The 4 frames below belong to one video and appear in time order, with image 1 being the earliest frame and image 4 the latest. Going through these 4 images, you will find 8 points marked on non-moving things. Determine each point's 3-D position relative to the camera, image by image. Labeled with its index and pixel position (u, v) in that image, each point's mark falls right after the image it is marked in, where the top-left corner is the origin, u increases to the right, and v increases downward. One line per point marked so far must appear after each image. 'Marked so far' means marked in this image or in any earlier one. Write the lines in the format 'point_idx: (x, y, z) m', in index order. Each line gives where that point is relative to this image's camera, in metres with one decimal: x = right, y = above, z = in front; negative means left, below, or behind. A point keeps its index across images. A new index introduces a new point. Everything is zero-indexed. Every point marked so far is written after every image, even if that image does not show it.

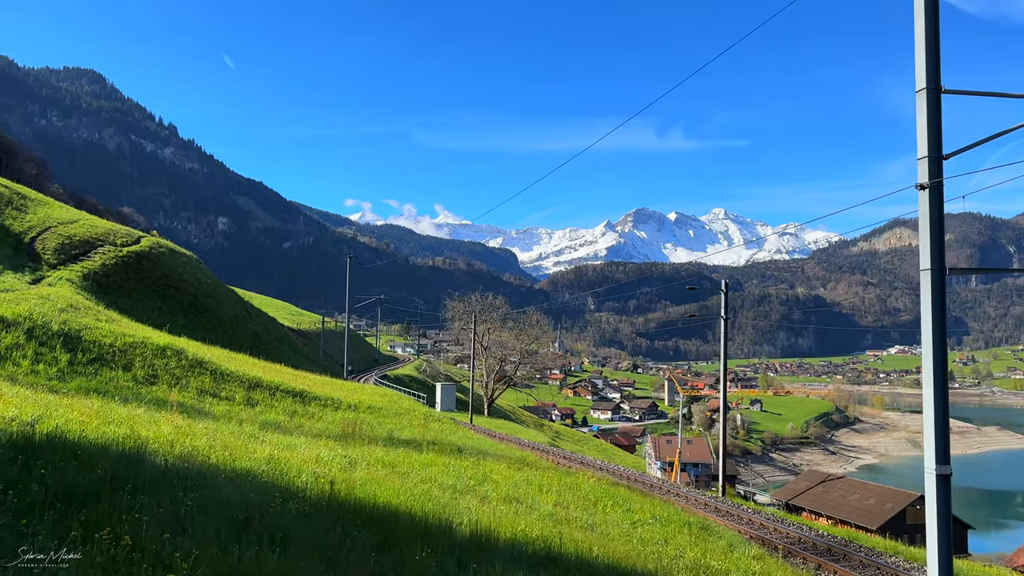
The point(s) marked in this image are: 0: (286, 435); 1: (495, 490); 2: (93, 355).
0: (-5.0, -3.3, +12.0) m
1: (-0.3, -3.4, +9.0) m
2: (-12.7, -2.0, +16.4) m
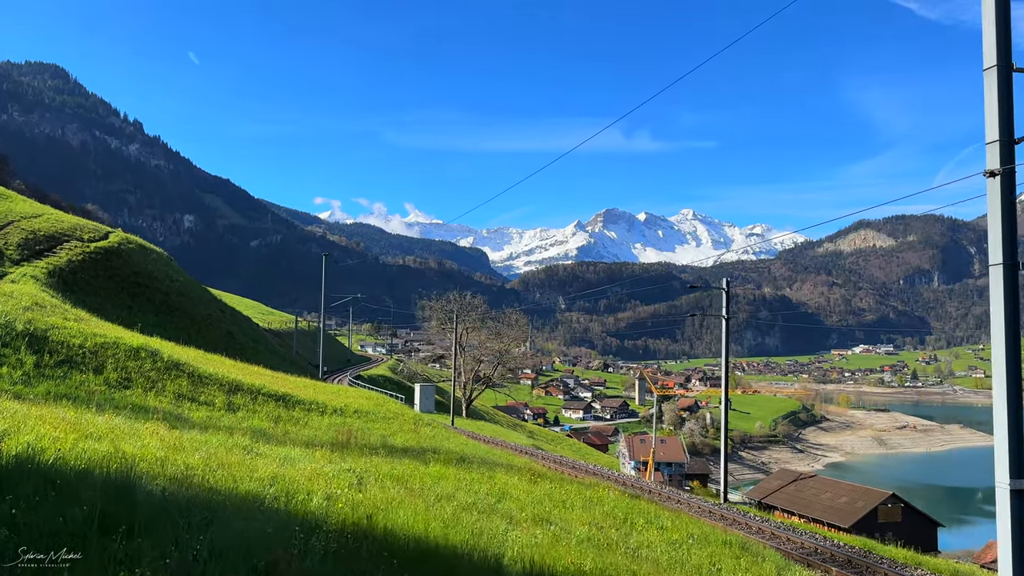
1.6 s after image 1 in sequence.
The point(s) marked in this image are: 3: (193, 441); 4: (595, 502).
0: (-4.7, -3.2, +11.0) m
1: (+0.1, -3.4, +8.3) m
2: (-12.6, -1.9, +15.1) m
3: (-5.1, -2.4, +8.6) m
4: (+1.5, -3.9, +10.0) m
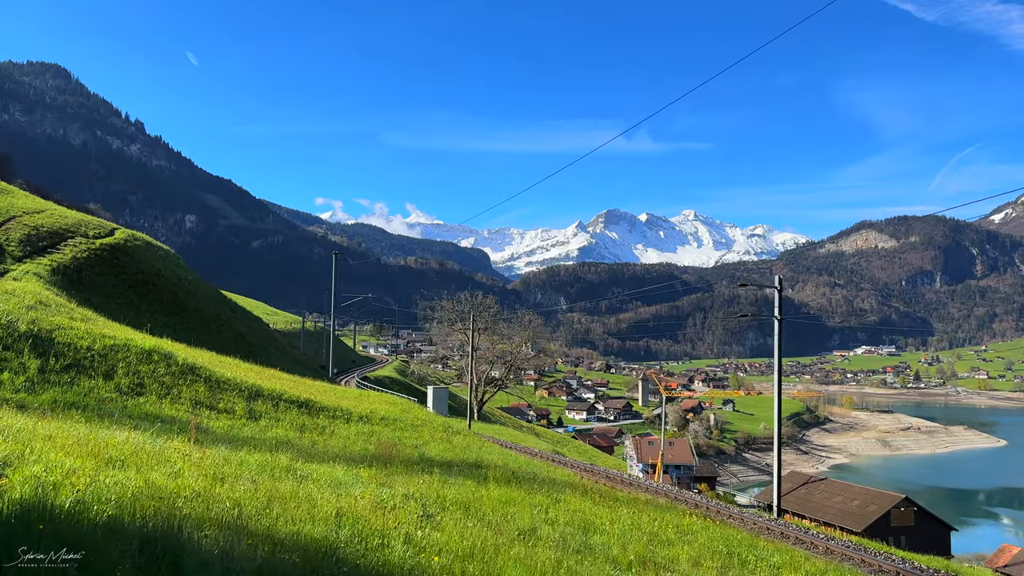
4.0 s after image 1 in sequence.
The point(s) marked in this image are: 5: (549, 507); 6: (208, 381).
0: (-3.5, -3.2, +9.7) m
1: (+1.3, -3.3, +7.0) m
2: (-11.3, -1.9, +13.8) m
3: (-3.9, -2.4, +7.4) m
4: (+2.8, -3.9, +8.7) m
5: (+0.6, -3.5, +8.7) m
6: (-9.4, -2.9, +16.7) m
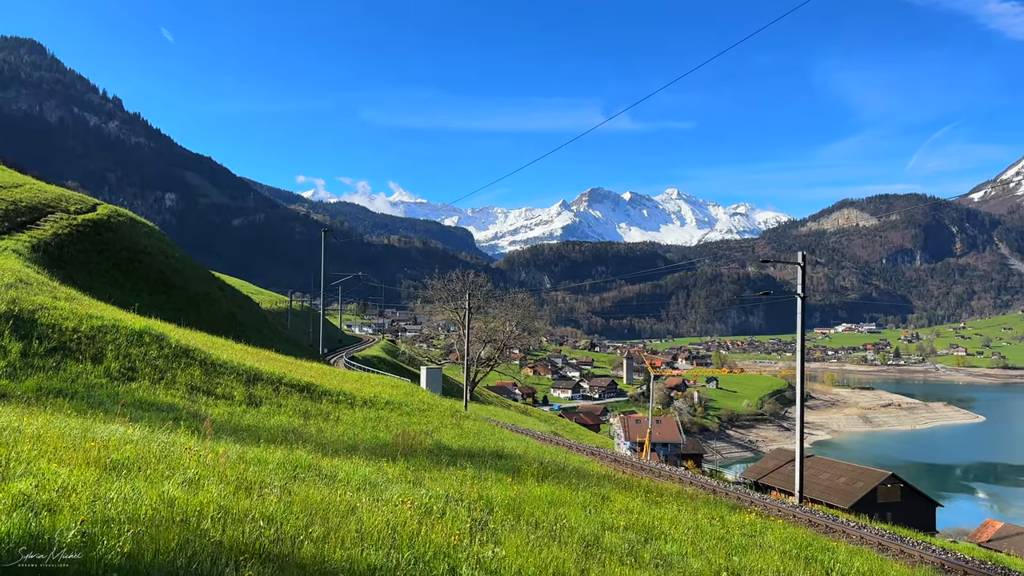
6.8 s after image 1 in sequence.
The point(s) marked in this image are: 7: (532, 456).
0: (-2.8, -2.8, +8.8) m
1: (+2.1, -3.0, +6.2) m
2: (-10.7, -1.3, +12.7) m
3: (-3.1, -2.1, +6.4) m
4: (+3.4, -3.5, +8.0) m
5: (+1.3, -3.2, +7.9) m
6: (-8.9, -2.2, +15.7) m
7: (+0.4, -3.9, +12.6) m
